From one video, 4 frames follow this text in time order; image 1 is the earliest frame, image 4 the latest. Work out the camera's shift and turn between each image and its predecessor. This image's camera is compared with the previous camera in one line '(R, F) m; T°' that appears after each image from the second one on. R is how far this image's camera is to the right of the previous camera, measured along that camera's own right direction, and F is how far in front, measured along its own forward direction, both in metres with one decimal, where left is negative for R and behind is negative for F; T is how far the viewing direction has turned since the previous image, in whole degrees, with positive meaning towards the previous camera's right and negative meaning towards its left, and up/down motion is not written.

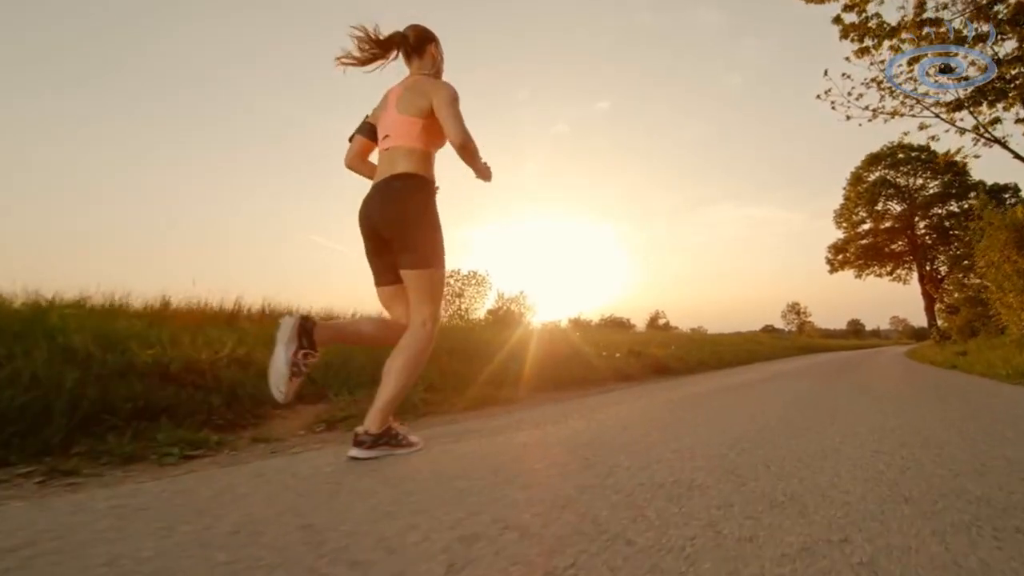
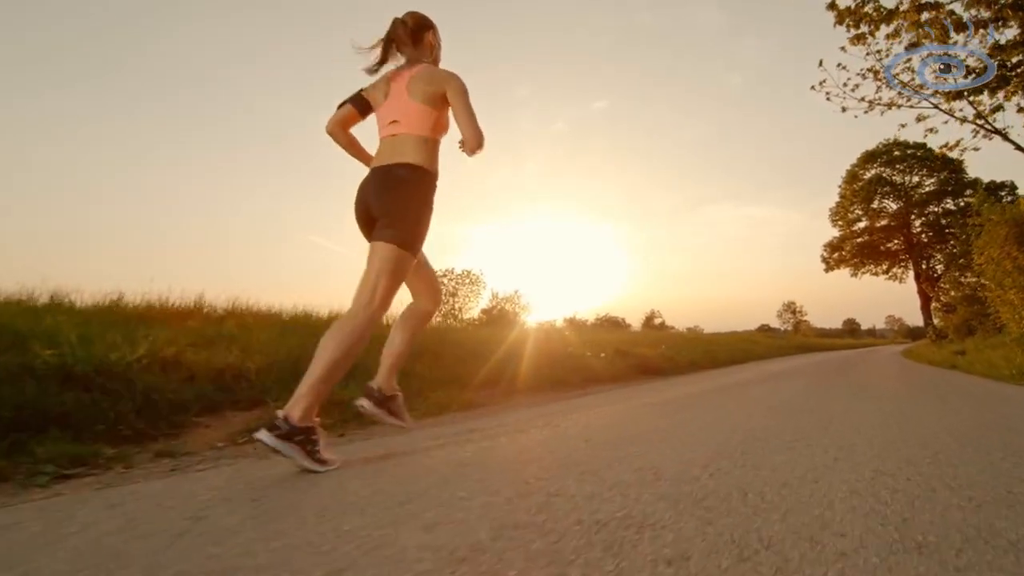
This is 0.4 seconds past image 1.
(-1.1, -1.1) m; 0°
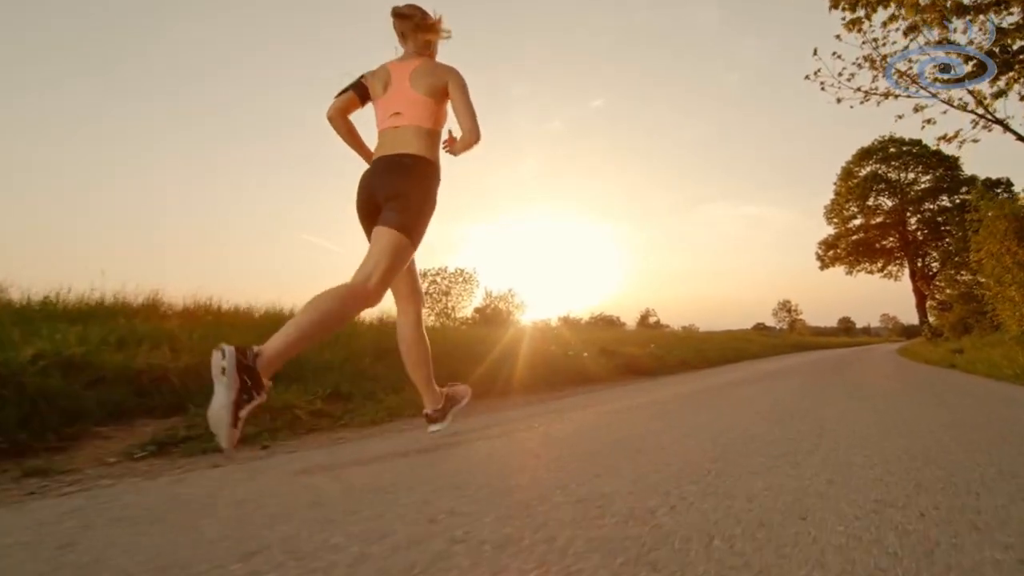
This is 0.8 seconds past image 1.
(+0.2, +0.4) m; 0°
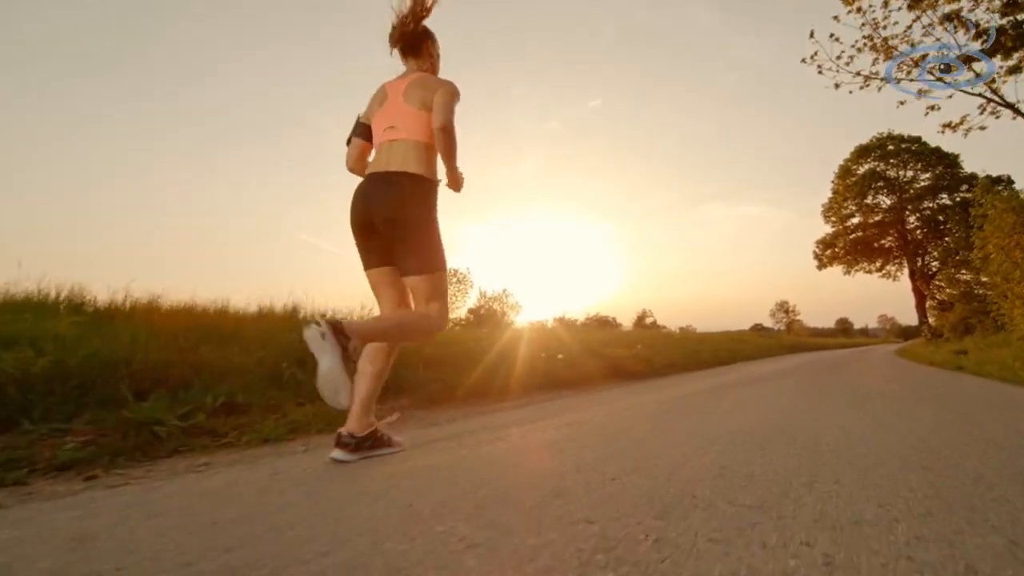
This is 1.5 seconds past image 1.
(+0.4, +0.6) m; 0°
